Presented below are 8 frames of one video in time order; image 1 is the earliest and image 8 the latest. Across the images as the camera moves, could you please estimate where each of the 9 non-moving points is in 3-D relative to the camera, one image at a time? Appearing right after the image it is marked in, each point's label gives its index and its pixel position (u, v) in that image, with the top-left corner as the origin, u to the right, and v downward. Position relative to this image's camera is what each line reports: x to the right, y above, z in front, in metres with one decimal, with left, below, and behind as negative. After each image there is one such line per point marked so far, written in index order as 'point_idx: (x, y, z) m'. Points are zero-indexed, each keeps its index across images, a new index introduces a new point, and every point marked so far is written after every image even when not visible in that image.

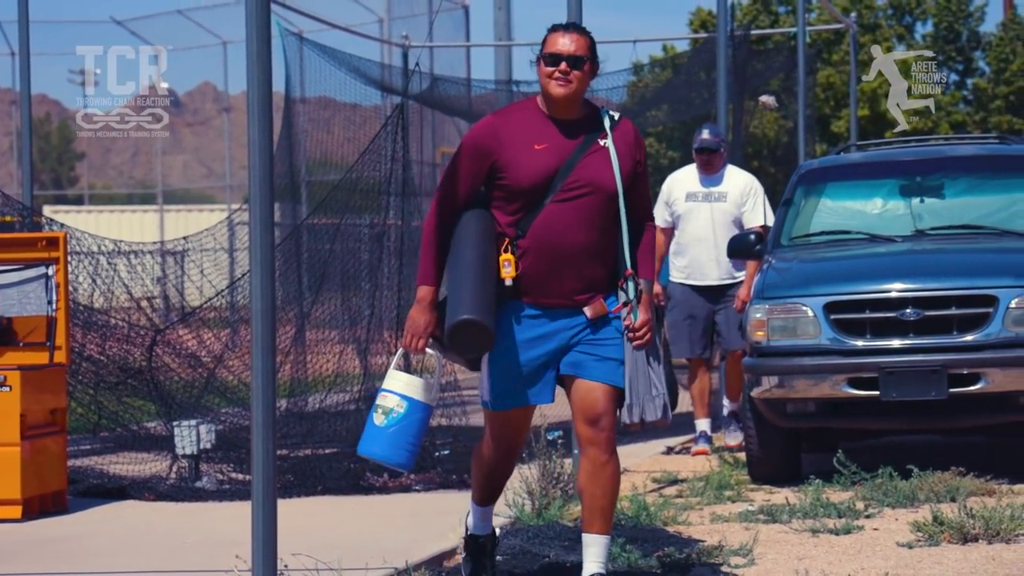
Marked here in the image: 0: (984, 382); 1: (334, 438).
0: (+2.0, -0.4, +6.3) m
1: (-0.8, -0.7, +6.8) m
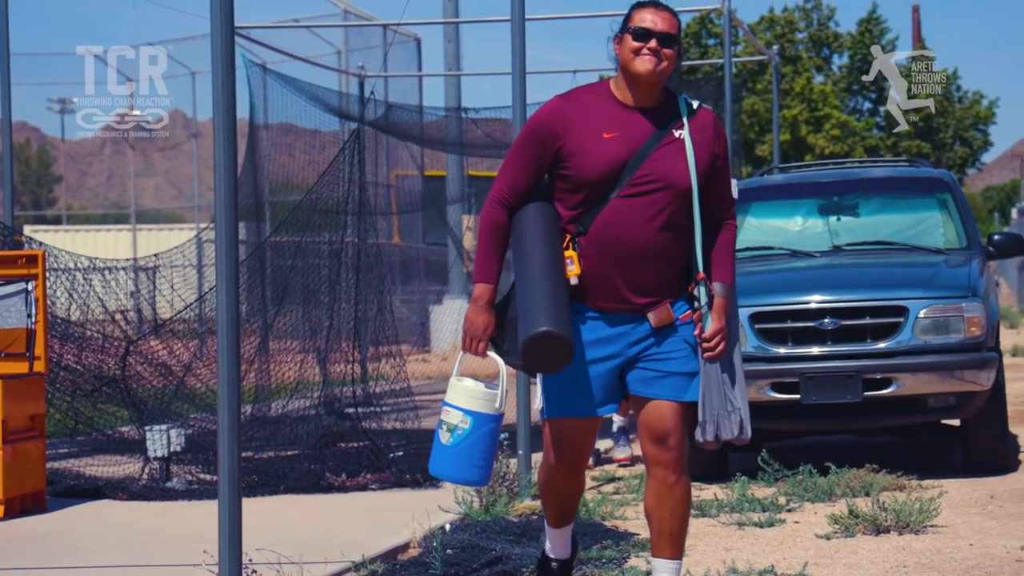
0: (+1.8, -0.5, +6.8) m
1: (-1.1, -0.8, +7.3) m
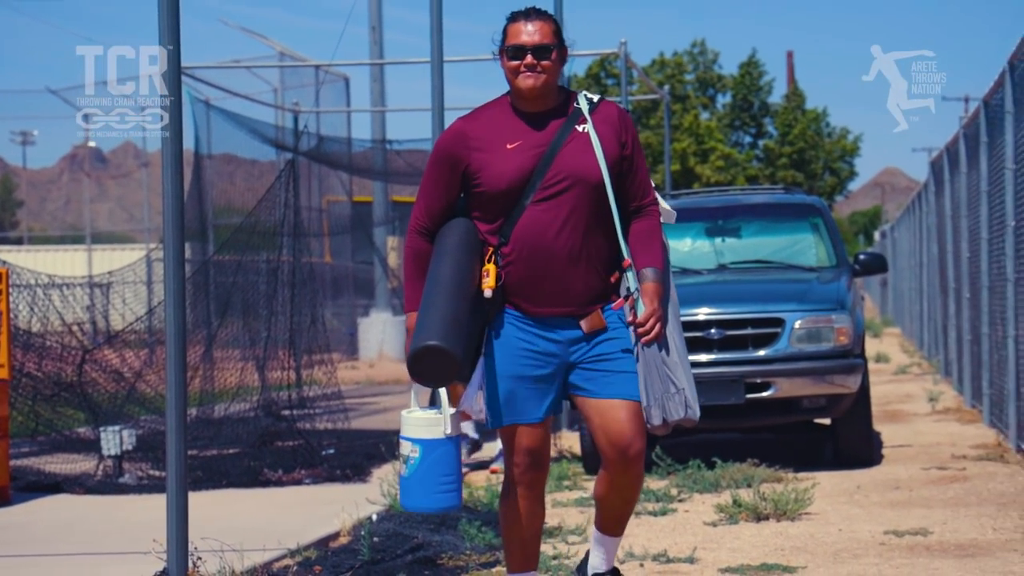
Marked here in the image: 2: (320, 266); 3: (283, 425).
0: (+1.4, -0.5, +7.7) m
1: (-1.5, -0.8, +8.0) m
2: (-1.2, +0.1, +9.2) m
3: (-1.3, -0.8, +8.1) m
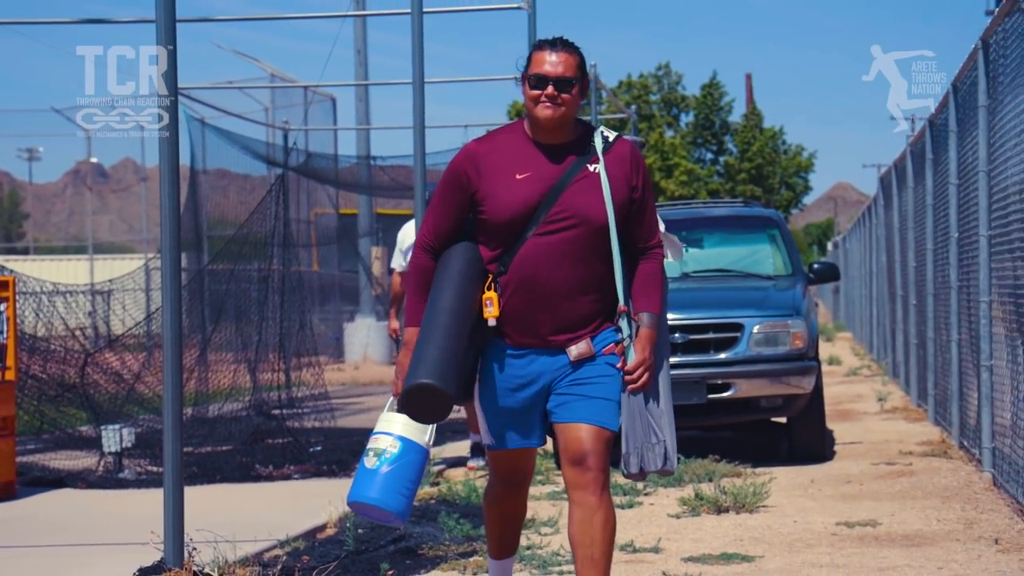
0: (+1.2, -0.6, +8.2) m
1: (-1.7, -0.9, +8.6) m
2: (-1.3, +0.1, +9.7) m
3: (-1.4, -0.8, +8.6) m
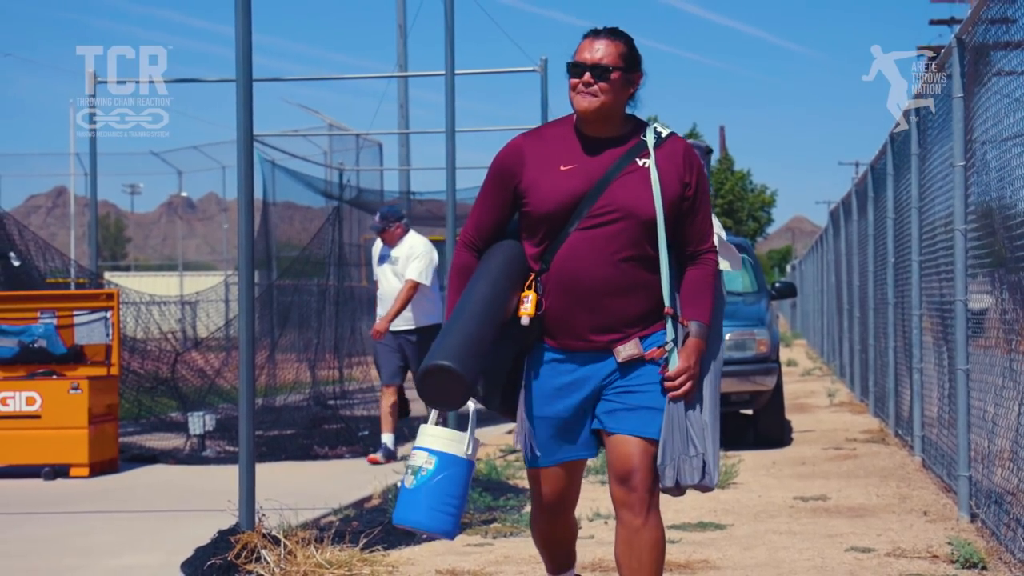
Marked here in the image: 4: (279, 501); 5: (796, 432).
0: (+1.3, -0.7, +10.0) m
1: (-1.6, -1.0, +10.4) m
2: (-1.2, 0.0, +11.5) m
3: (-1.3, -0.9, +10.5) m
4: (-1.5, -1.3, +9.3) m
5: (+2.2, -1.1, +11.2) m
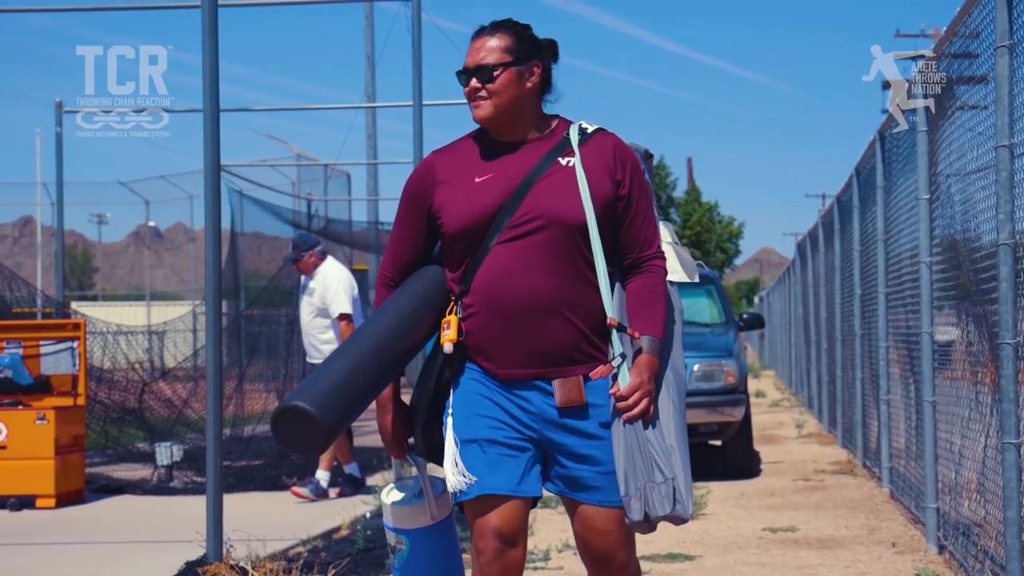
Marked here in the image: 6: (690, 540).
0: (+1.1, -0.9, +10.0) m
1: (-1.8, -1.2, +10.3) m
2: (-1.5, -0.2, +11.5) m
3: (-1.5, -1.1, +10.4) m
4: (-1.7, -1.5, +9.2) m
5: (+1.9, -1.3, +11.2) m
6: (+1.1, -1.6, +9.4) m
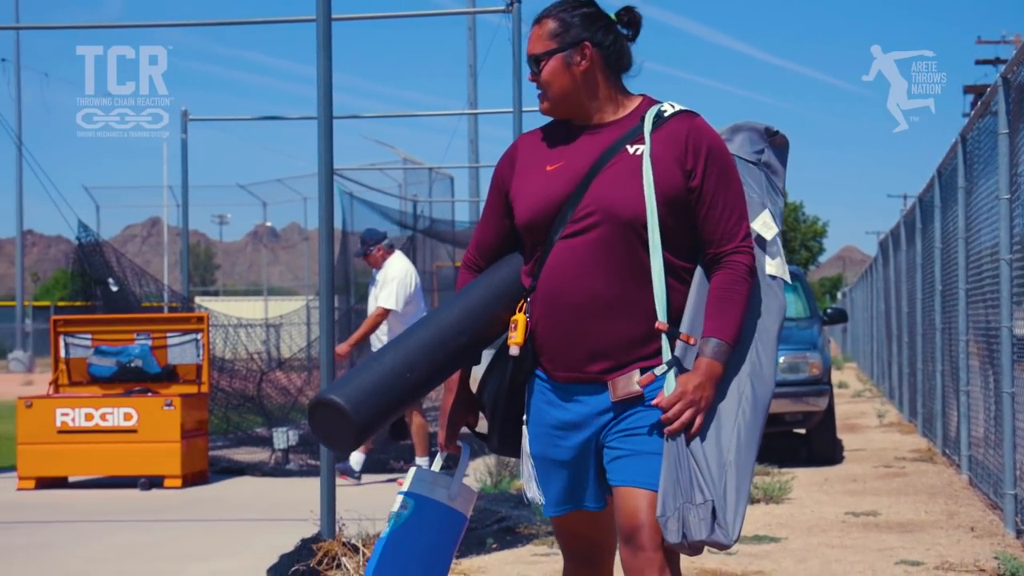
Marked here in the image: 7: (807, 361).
0: (+1.8, -0.9, +10.5) m
1: (-1.1, -1.1, +11.0) m
2: (-0.7, -0.2, +12.2) m
3: (-0.8, -1.1, +11.1) m
4: (-1.0, -1.5, +10.0) m
5: (+2.7, -1.3, +11.7) m
6: (+1.8, -1.6, +10.0) m
7: (+2.1, -0.5, +10.5) m
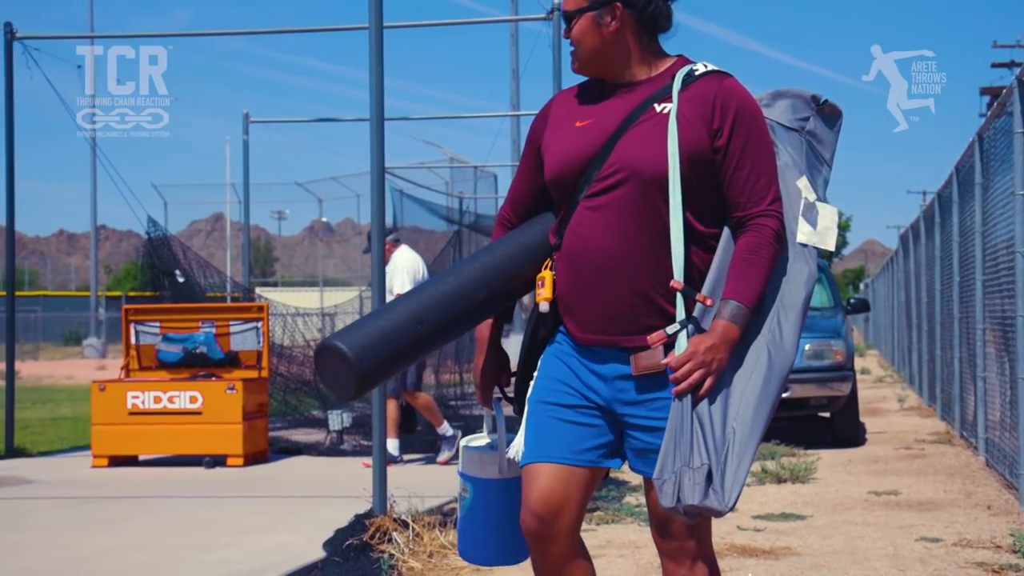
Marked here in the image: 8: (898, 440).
0: (+2.1, -0.8, +11.1) m
1: (-0.7, -1.1, +11.8) m
2: (-0.3, -0.1, +12.9) m
3: (-0.5, -1.0, +11.8) m
4: (-0.8, -1.5, +10.7) m
5: (+3.0, -1.2, +12.3) m
6: (+2.1, -1.5, +10.6) m
7: (+2.4, -0.5, +11.1) m
8: (+3.2, -1.2, +12.0) m
